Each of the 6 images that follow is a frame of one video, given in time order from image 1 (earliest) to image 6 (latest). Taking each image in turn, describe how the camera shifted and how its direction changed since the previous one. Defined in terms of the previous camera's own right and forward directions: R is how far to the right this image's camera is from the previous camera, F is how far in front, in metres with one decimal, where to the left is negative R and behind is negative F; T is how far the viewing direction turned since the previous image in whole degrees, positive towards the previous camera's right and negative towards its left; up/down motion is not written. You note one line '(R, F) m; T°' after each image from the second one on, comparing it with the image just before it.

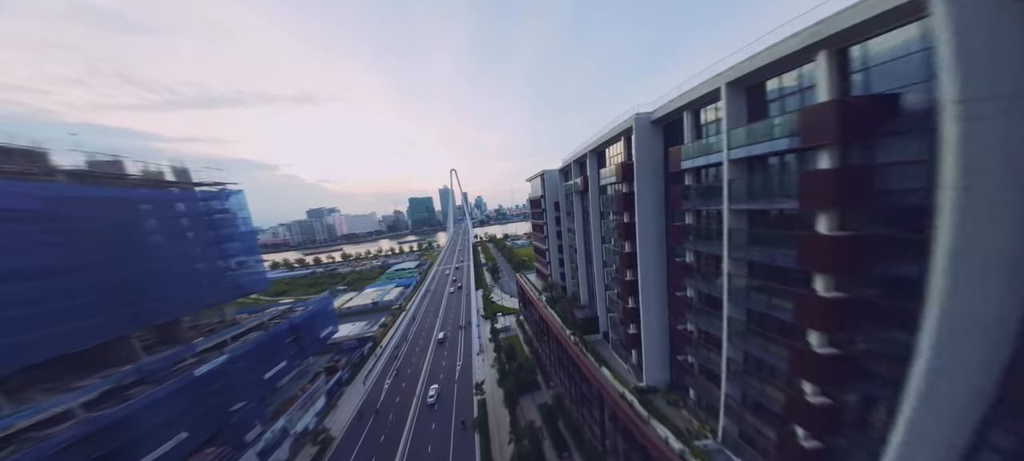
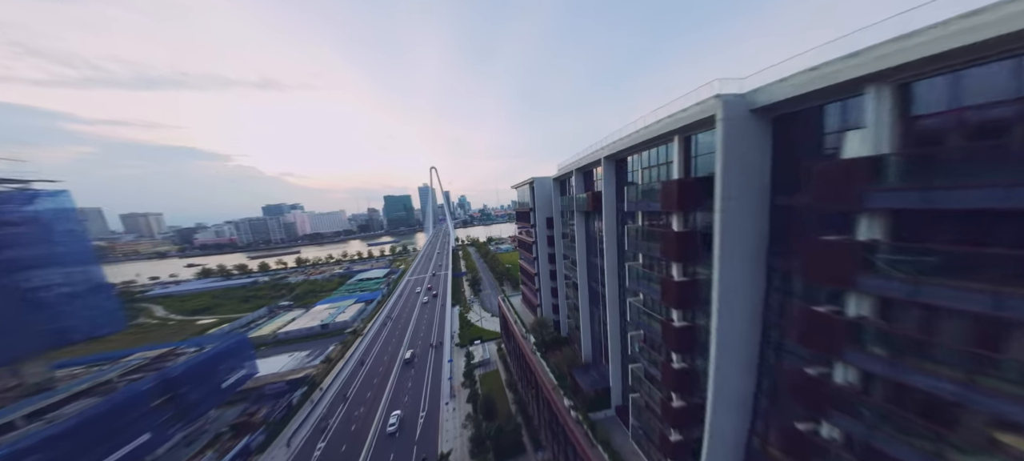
(-0.2, +4.4) m; +5°
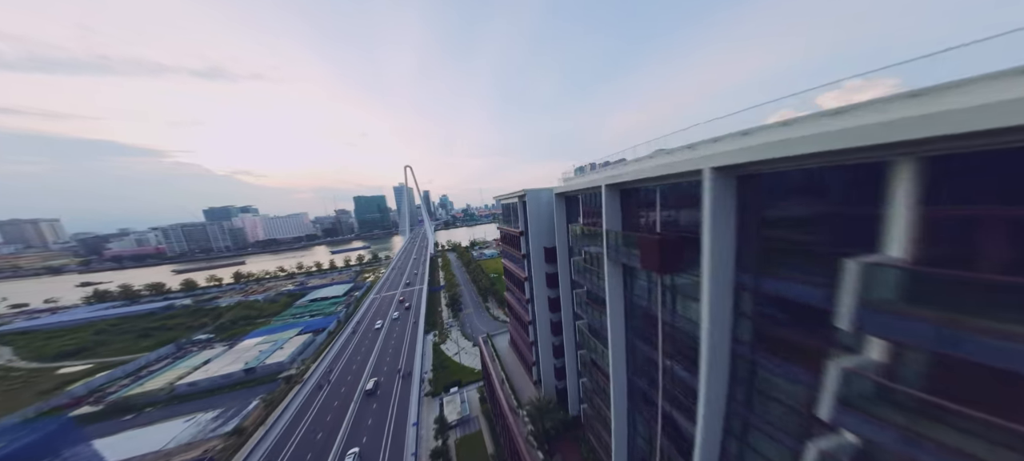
(-0.3, +5.4) m; +6°
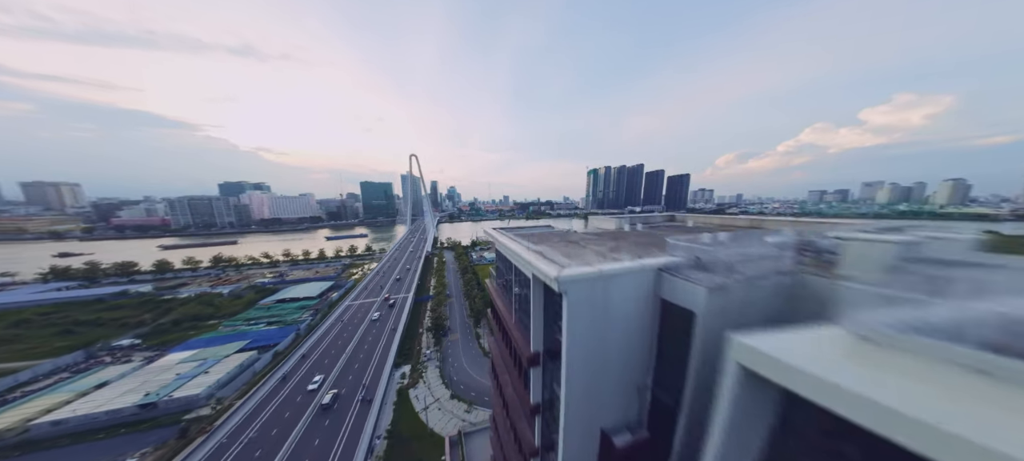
(+0.3, +7.7) m; -1°
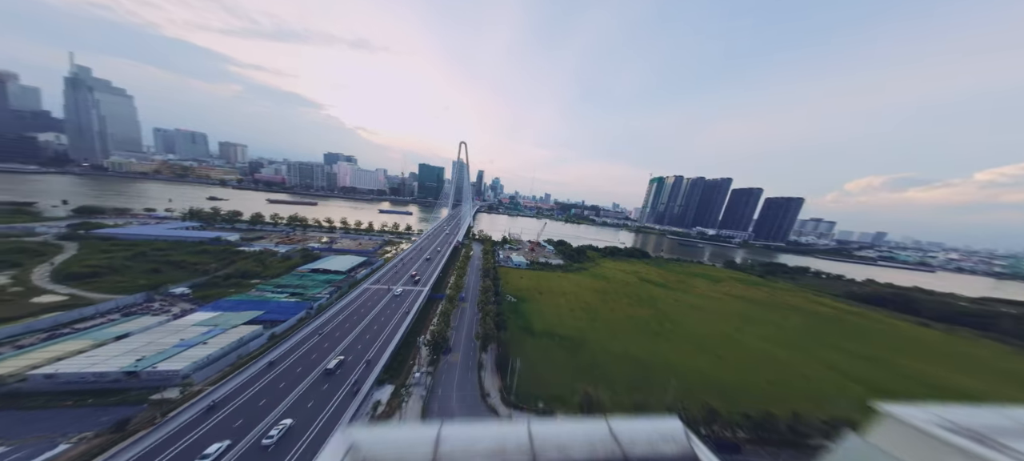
(+2.8, +6.6) m; -11°
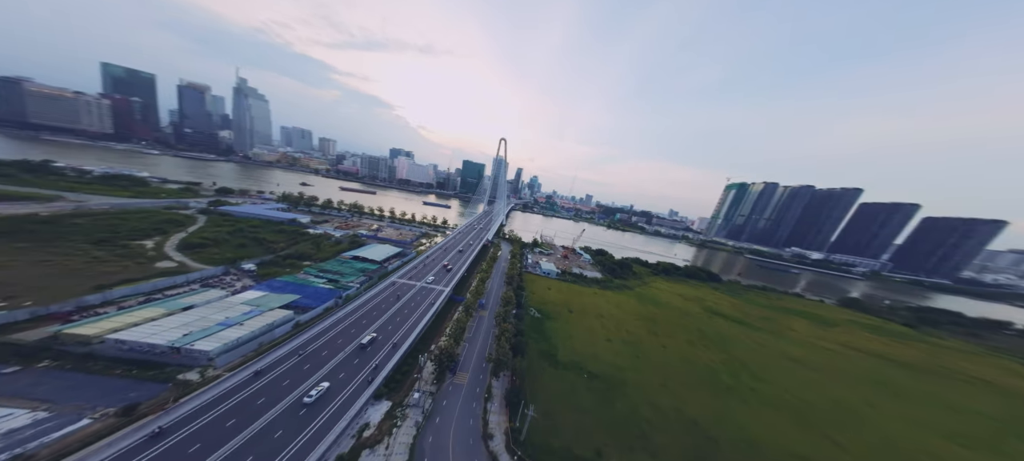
(+2.4, +4.5) m; -11°
